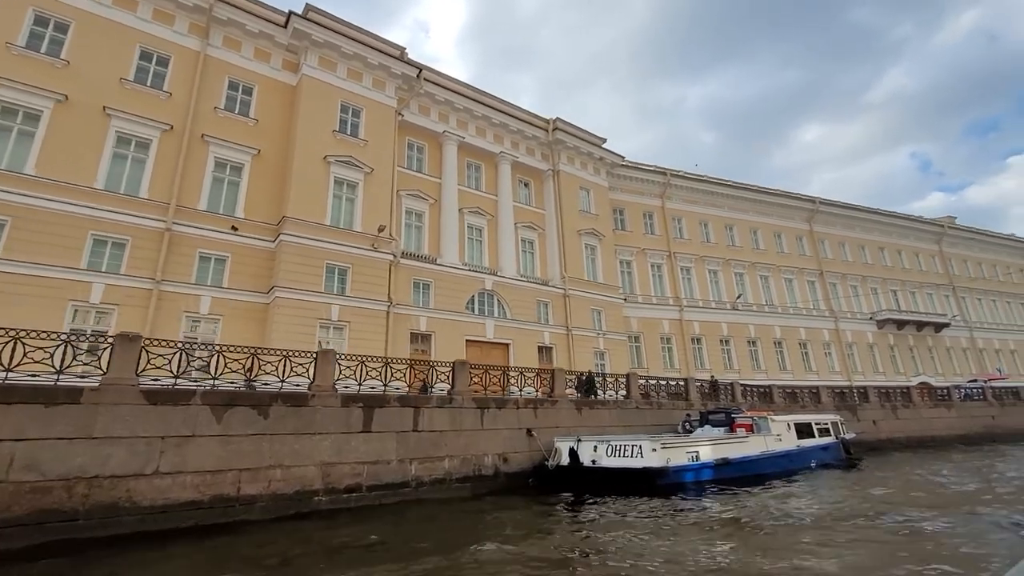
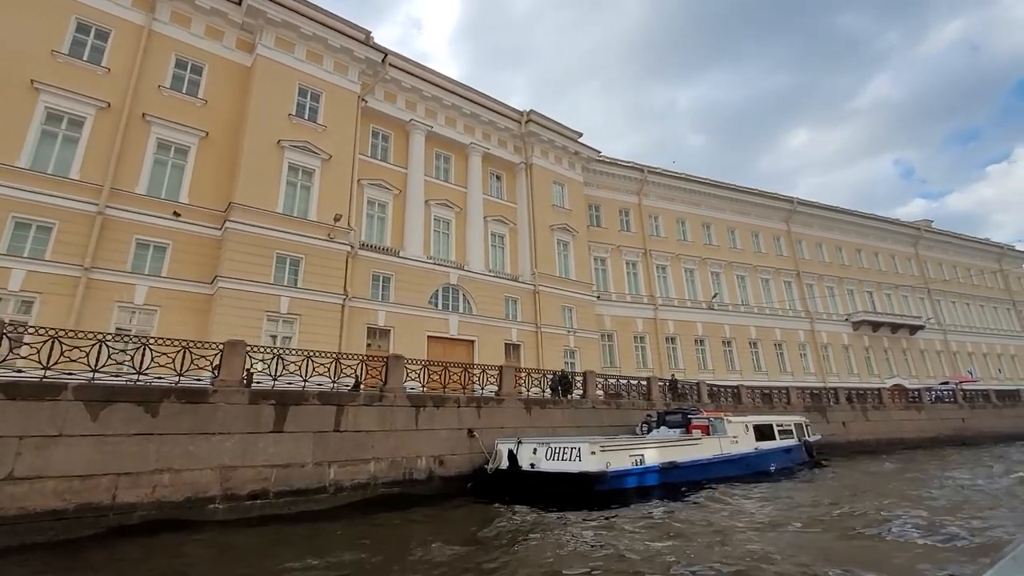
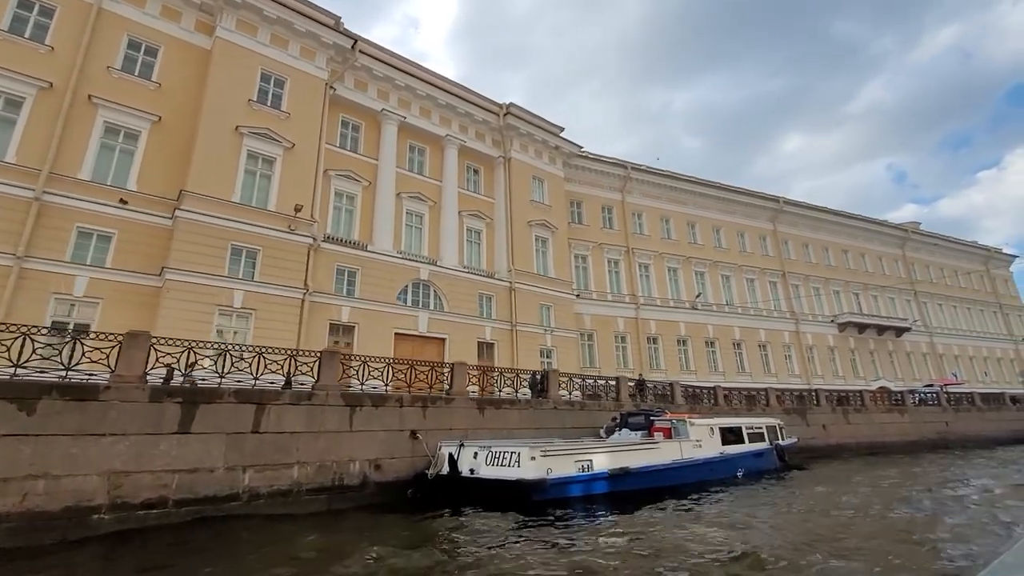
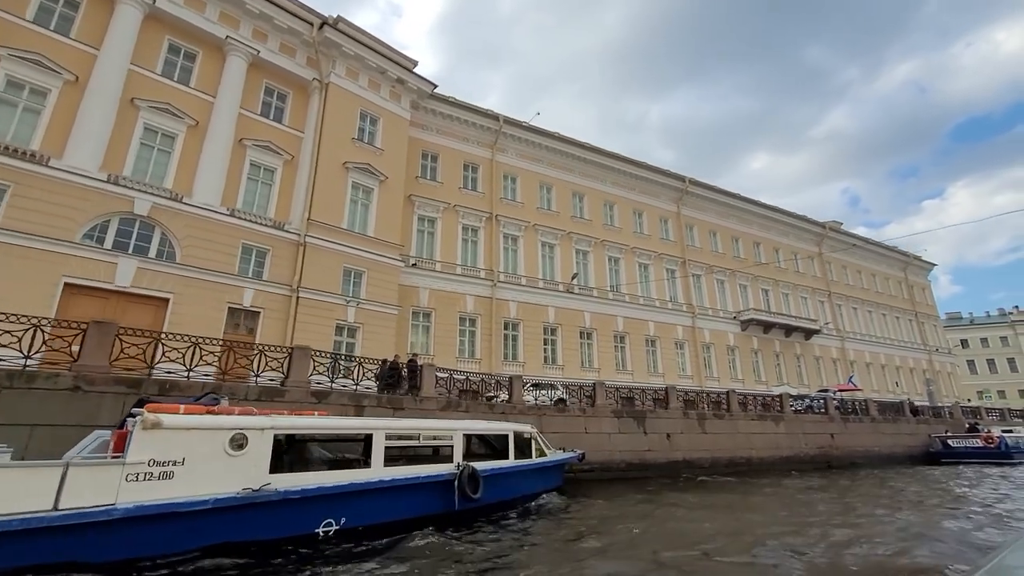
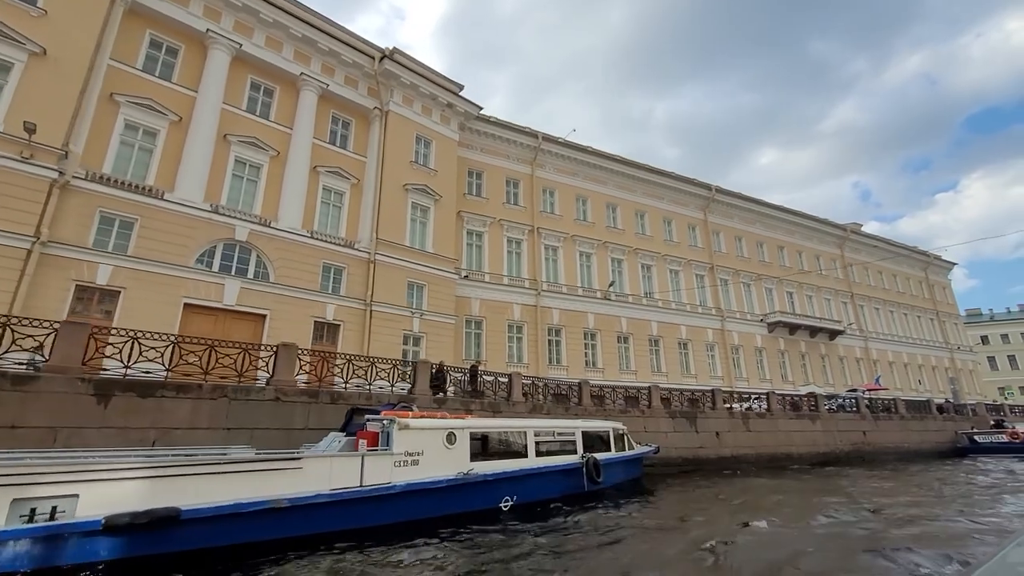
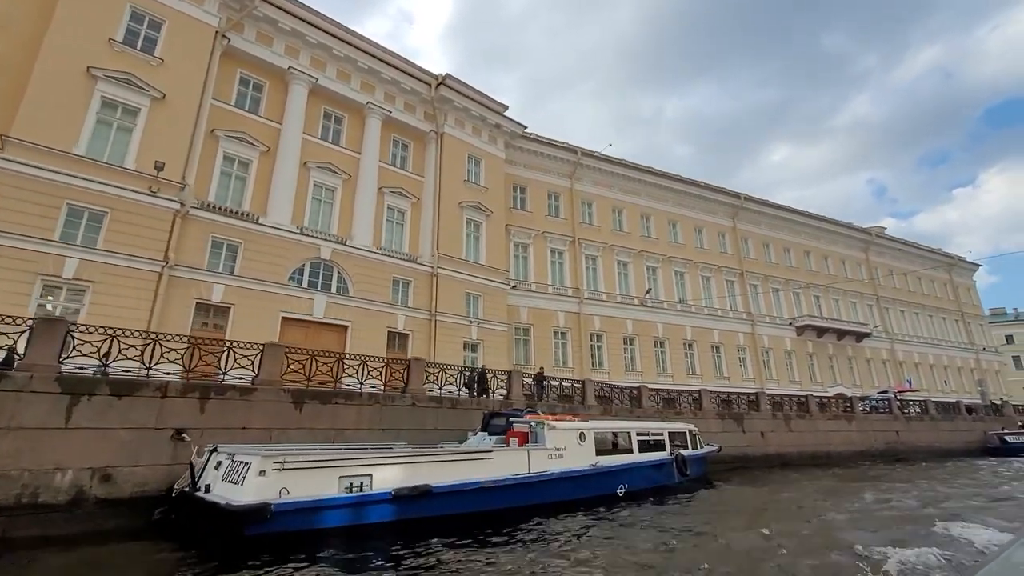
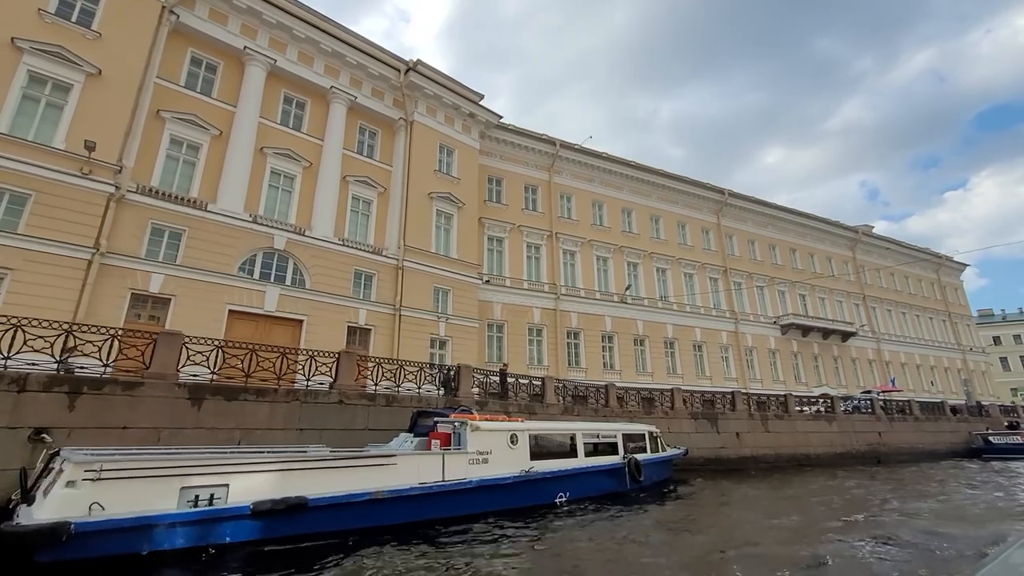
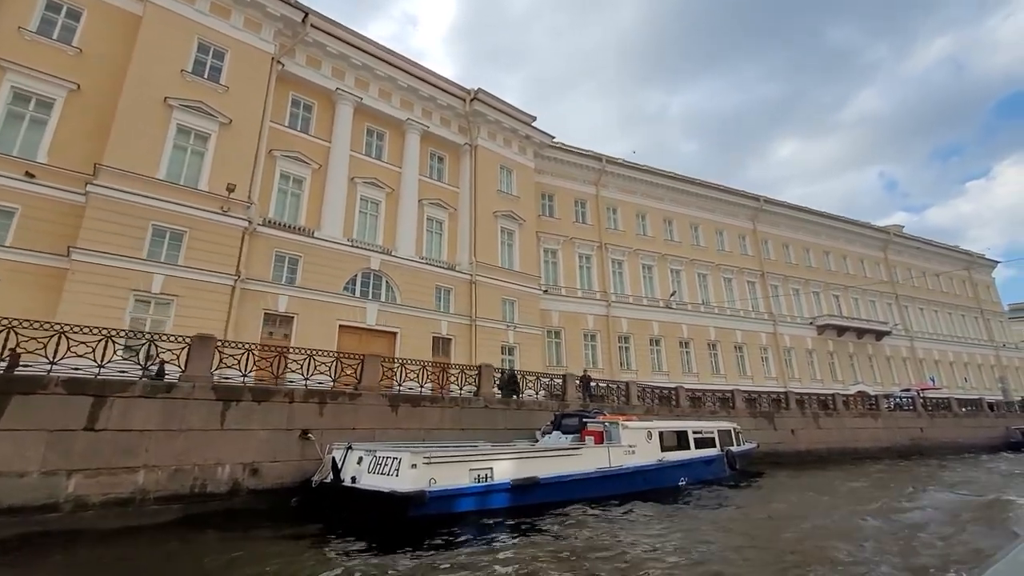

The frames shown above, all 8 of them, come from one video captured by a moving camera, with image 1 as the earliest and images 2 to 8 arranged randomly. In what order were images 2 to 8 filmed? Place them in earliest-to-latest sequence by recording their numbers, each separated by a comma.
2, 3, 8, 6, 7, 5, 4
